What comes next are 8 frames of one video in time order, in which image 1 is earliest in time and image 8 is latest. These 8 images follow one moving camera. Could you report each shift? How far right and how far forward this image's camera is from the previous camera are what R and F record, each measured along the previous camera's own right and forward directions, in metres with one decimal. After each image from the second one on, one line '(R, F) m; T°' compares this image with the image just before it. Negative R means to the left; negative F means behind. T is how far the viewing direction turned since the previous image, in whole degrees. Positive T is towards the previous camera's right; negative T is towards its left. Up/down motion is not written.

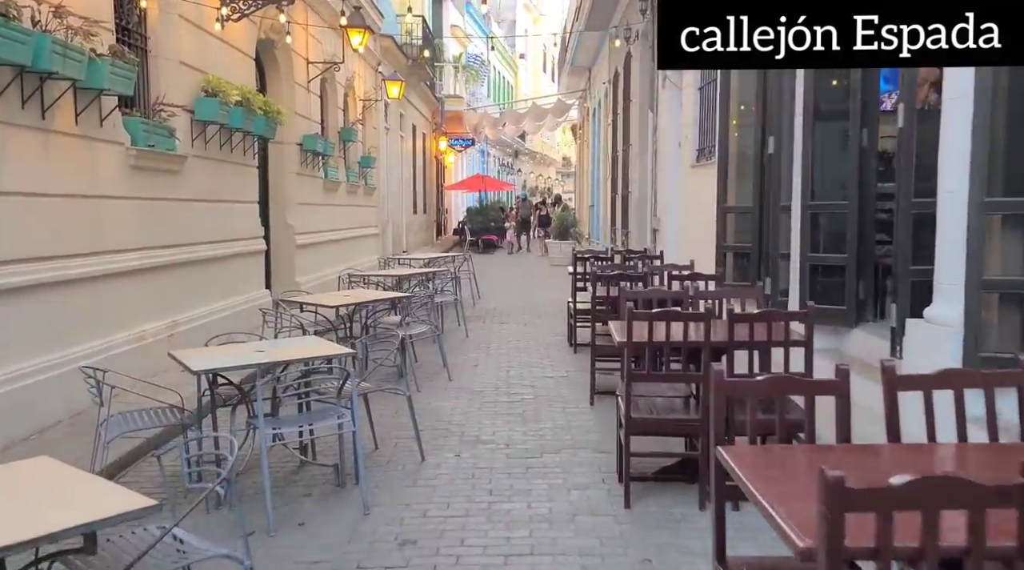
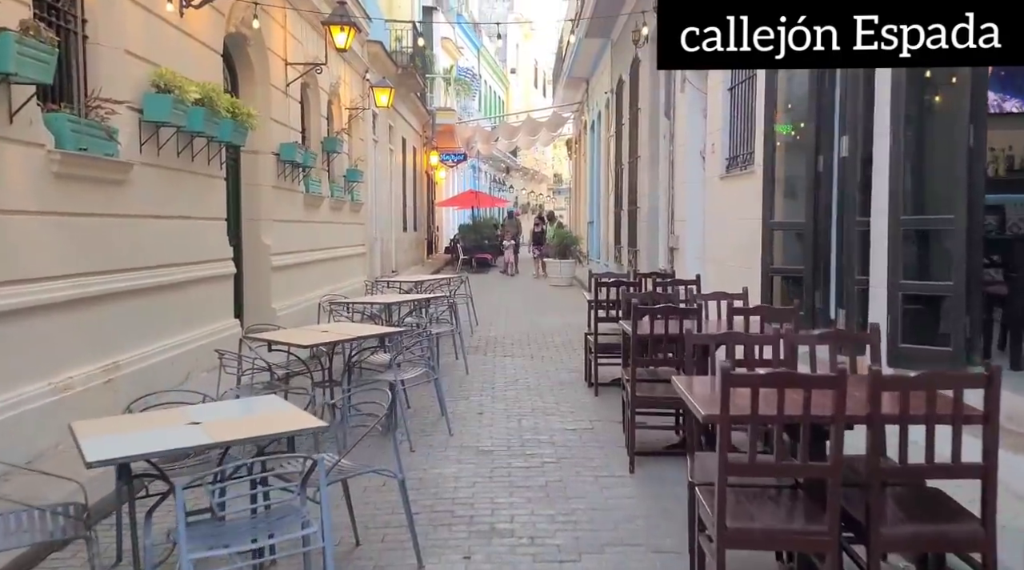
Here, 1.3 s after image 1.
(-0.2, +1.3) m; +1°
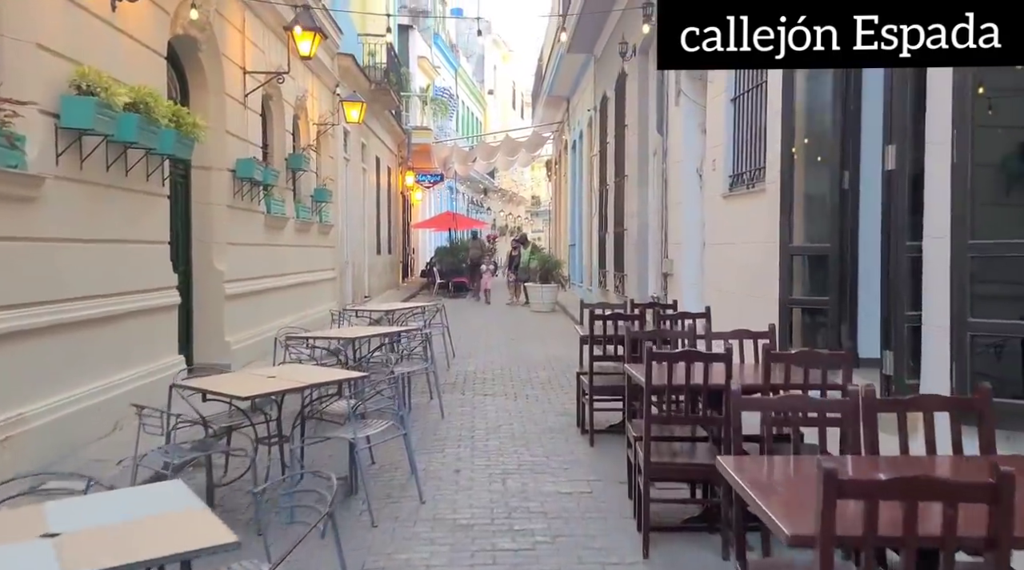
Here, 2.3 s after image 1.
(0.0, +1.0) m; +1°
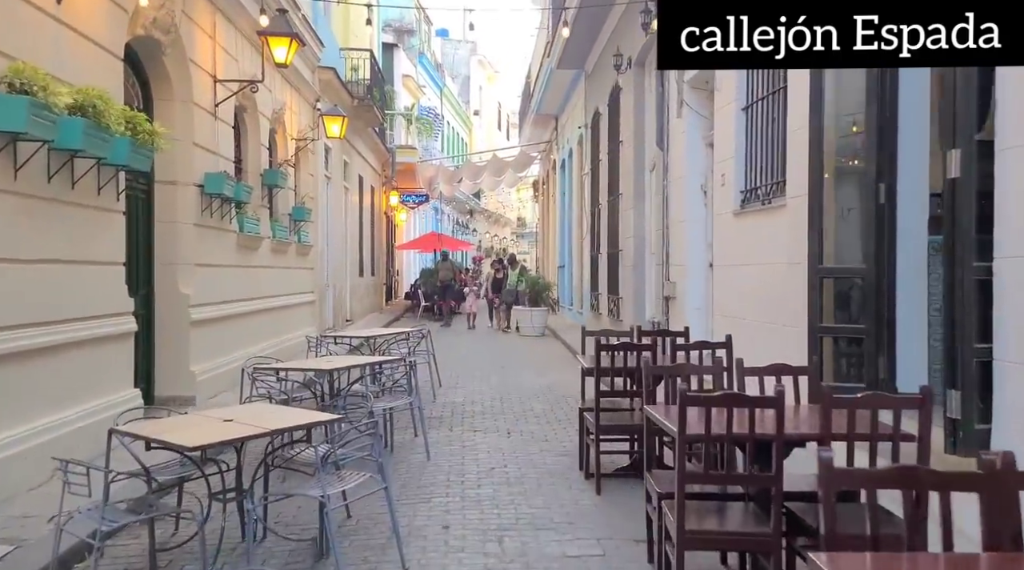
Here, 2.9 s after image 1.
(-0.1, +0.7) m; +1°
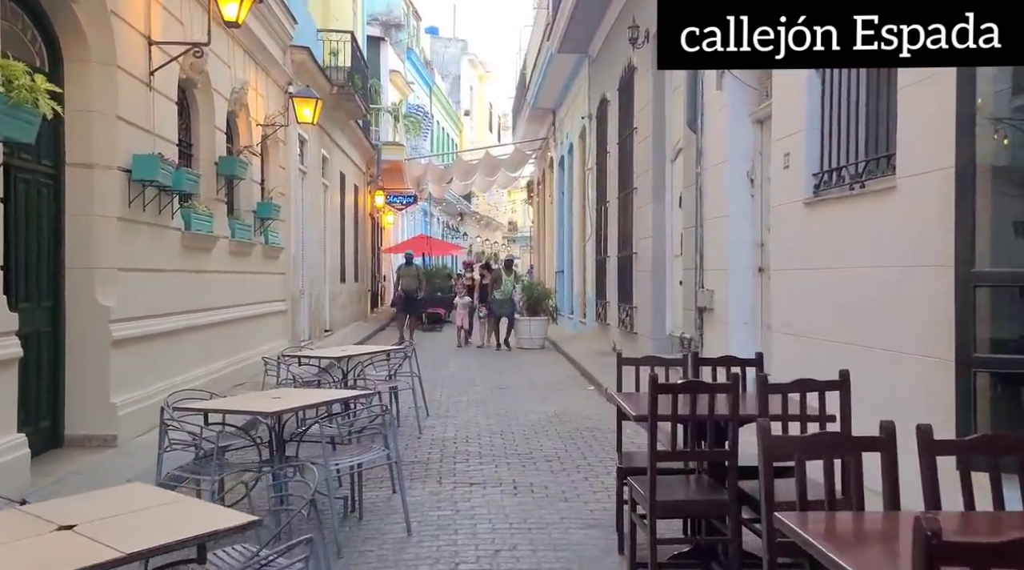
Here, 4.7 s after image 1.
(-0.1, +1.8) m; +1°
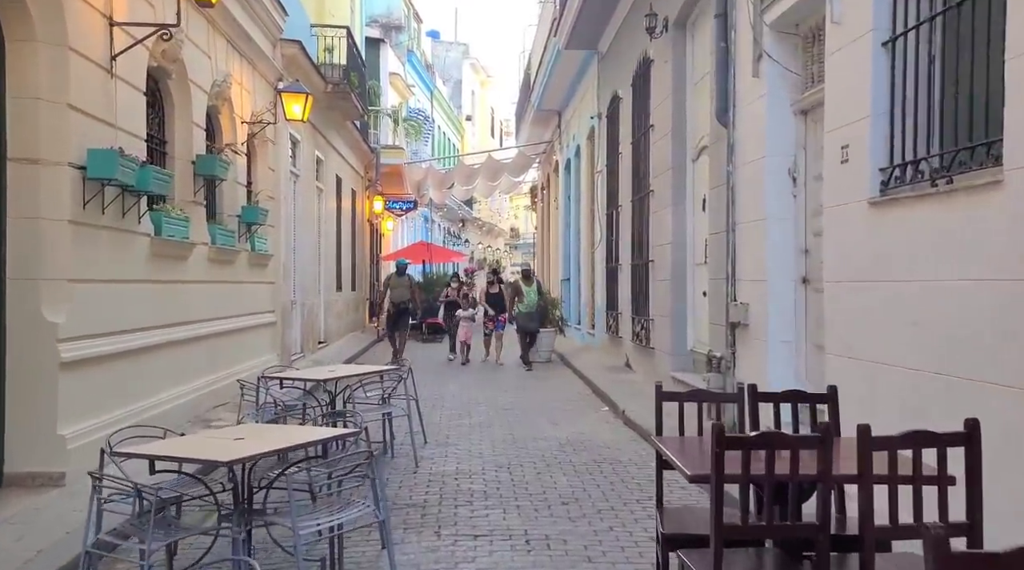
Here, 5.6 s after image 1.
(-0.1, +0.9) m; 0°
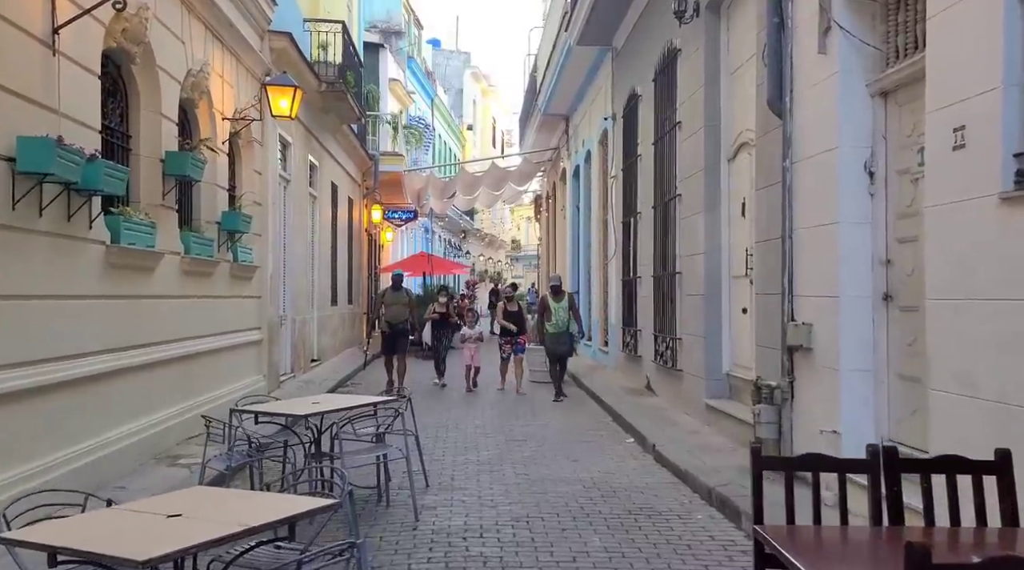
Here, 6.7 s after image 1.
(-0.1, +1.2) m; 0°
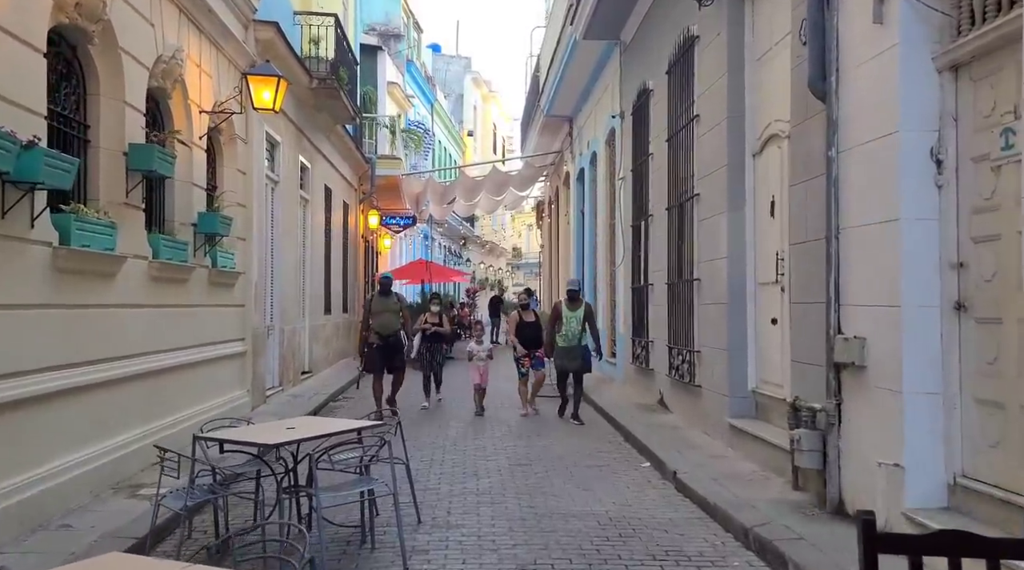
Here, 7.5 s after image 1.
(0.0, +0.8) m; 0°
